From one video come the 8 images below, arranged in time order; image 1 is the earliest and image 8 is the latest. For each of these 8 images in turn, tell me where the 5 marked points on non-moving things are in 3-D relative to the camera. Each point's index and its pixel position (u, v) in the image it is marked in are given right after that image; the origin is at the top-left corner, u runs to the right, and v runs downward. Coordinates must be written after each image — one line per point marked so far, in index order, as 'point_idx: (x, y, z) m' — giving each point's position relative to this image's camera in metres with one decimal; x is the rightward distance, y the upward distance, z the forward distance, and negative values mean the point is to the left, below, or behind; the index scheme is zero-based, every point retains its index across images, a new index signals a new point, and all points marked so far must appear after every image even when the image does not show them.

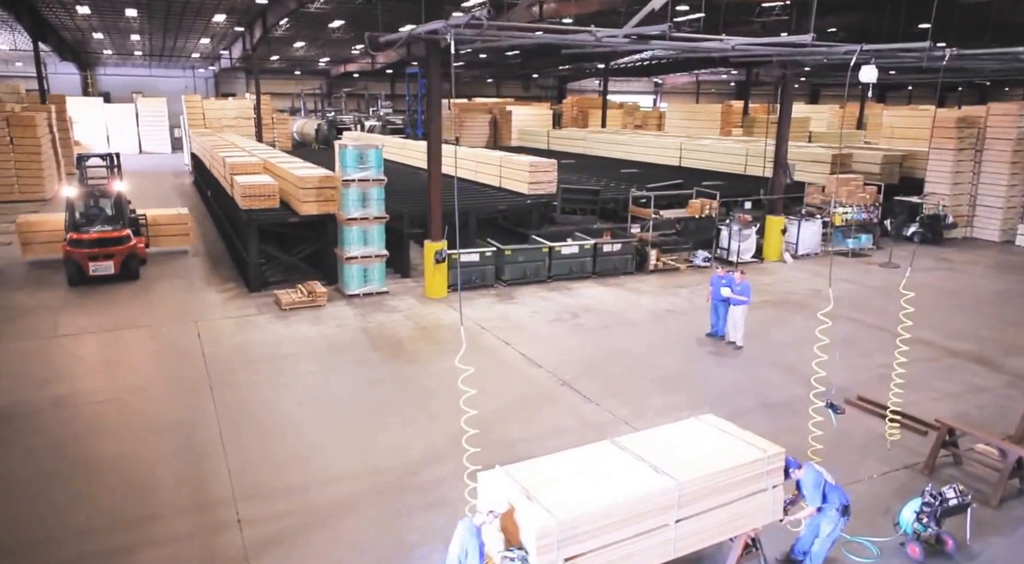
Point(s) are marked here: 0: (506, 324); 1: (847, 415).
0: (-0.1, -0.8, +11.8) m
1: (+4.3, -1.7, +8.5) m
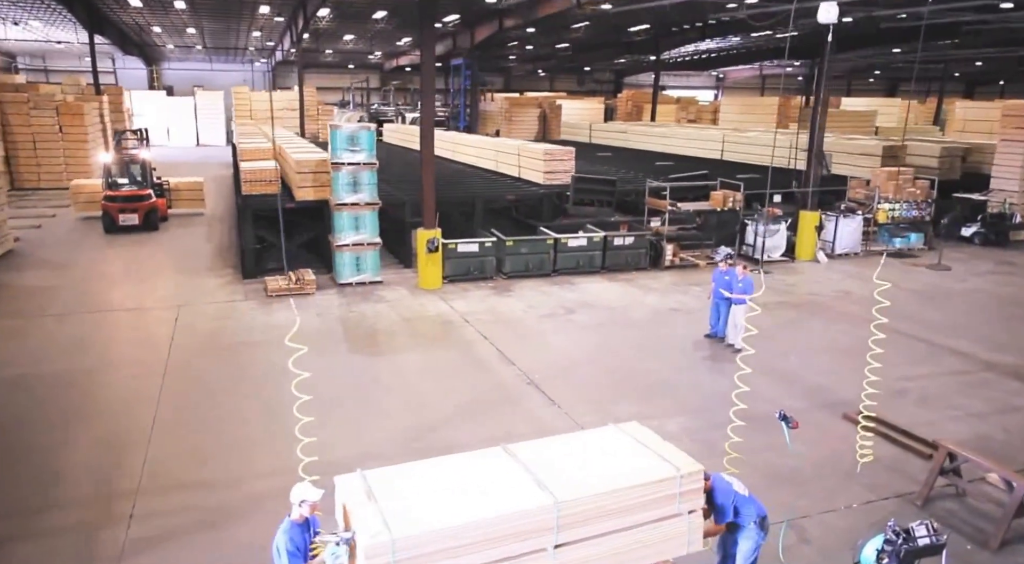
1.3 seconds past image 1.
0: (-0.3, -0.6, +11.2) m
1: (+3.8, -1.7, +7.5) m
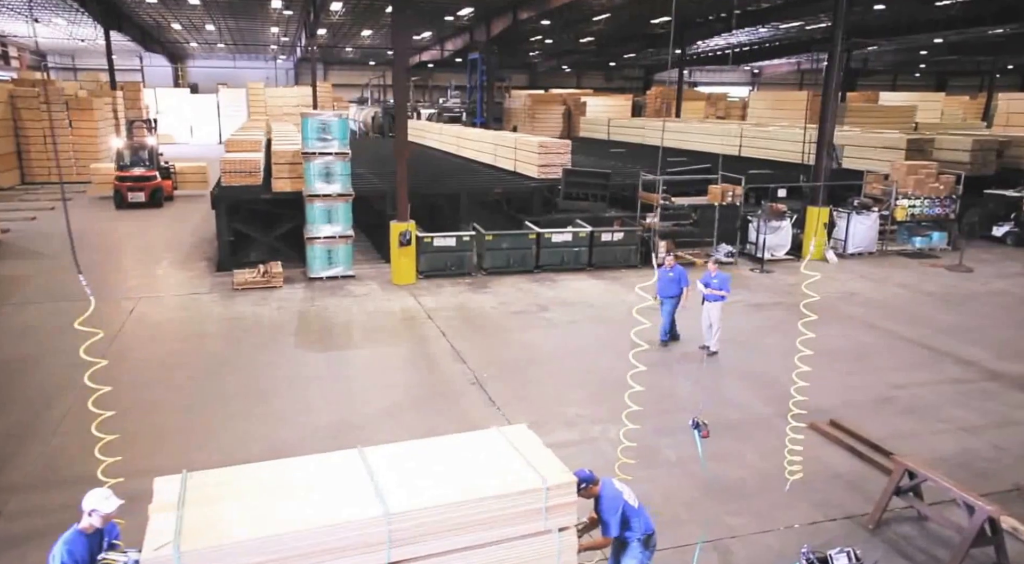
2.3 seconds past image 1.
0: (-0.9, -0.5, +10.6) m
1: (+3.0, -1.6, +6.8) m
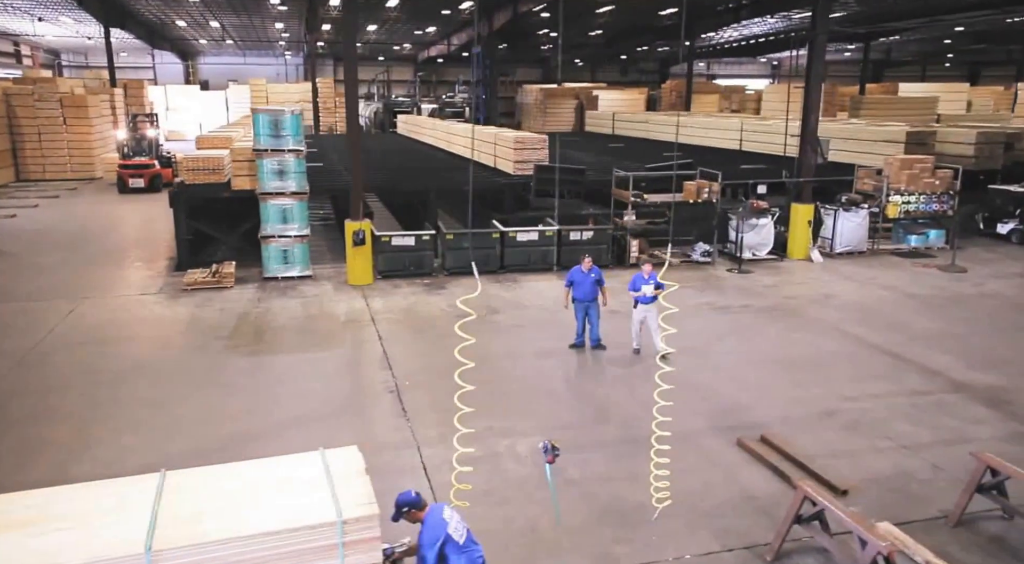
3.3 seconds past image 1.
0: (-1.7, -0.6, +10.3) m
1: (+2.1, -1.7, +6.3) m
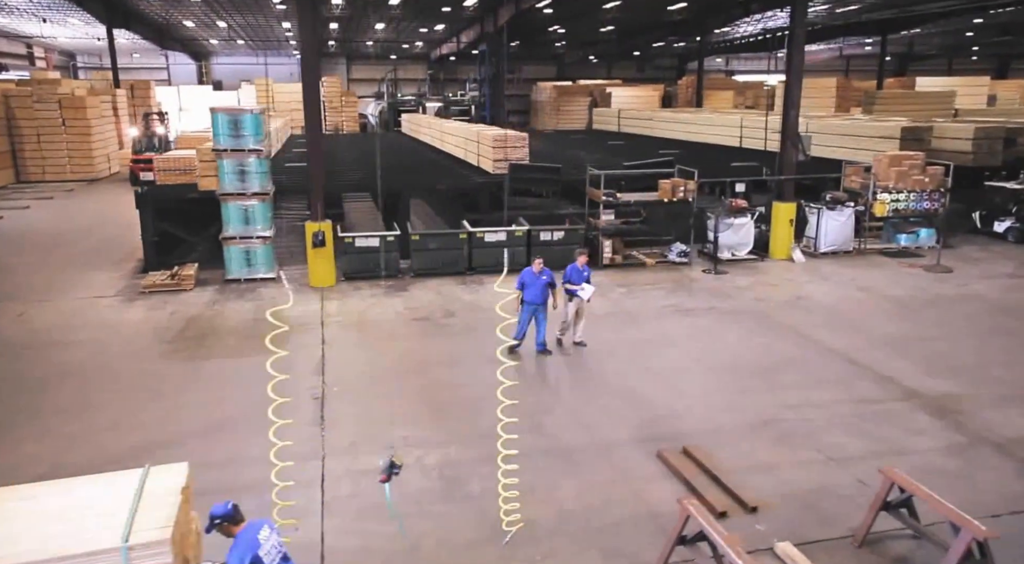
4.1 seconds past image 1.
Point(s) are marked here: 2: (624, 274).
0: (-2.4, -0.6, +10.1) m
1: (+1.2, -1.8, +6.0) m
2: (+2.1, +0.1, +12.4) m
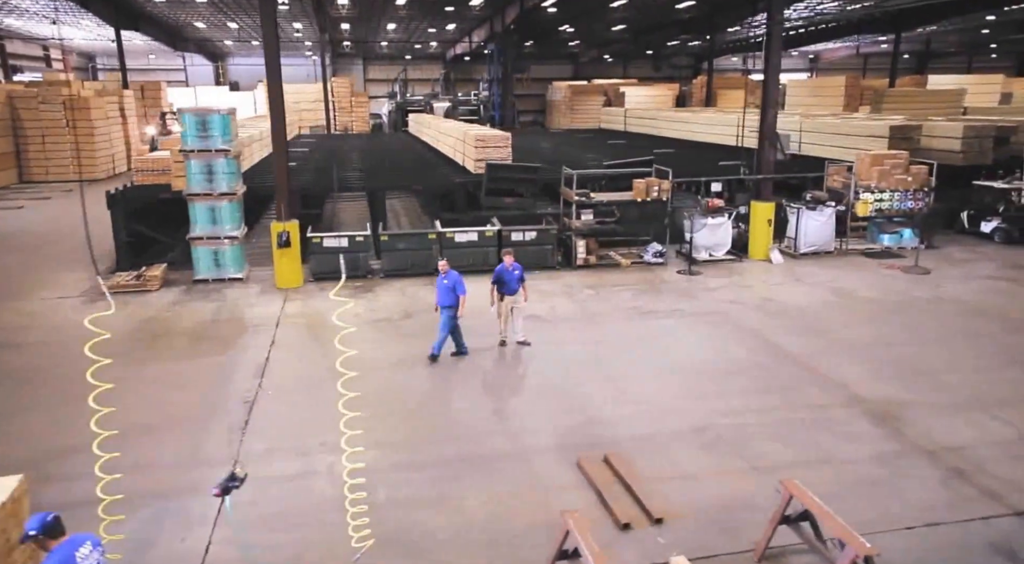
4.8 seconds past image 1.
0: (-3.0, -0.6, +10.1) m
1: (+0.4, -1.8, +5.9) m
2: (+1.5, +0.1, +12.3) m
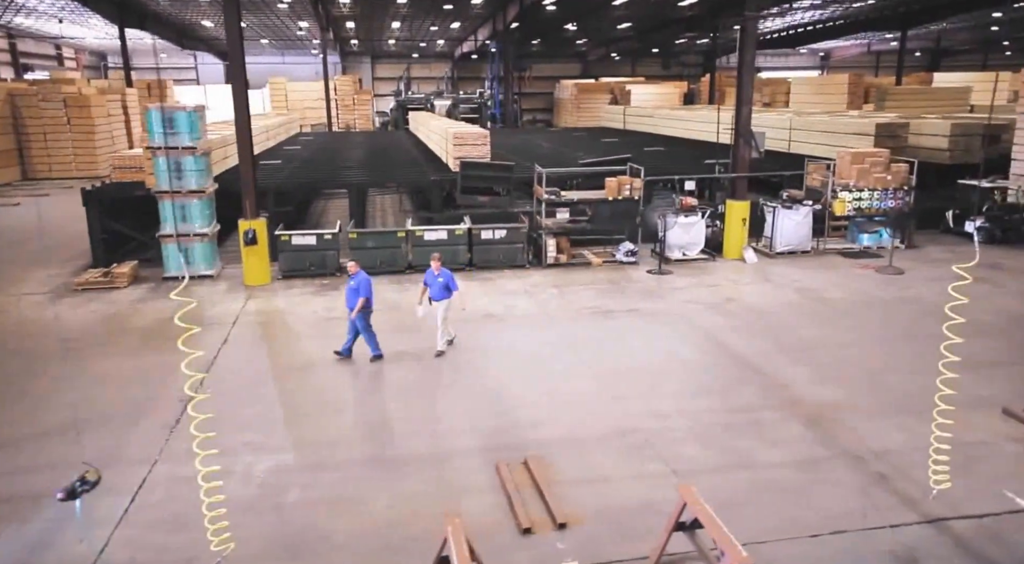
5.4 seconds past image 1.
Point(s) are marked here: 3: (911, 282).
0: (-3.7, -0.5, +10.1) m
1: (-0.4, -1.8, +5.8) m
2: (+1.0, +0.1, +12.1) m
3: (+6.5, 0.0, +10.8) m
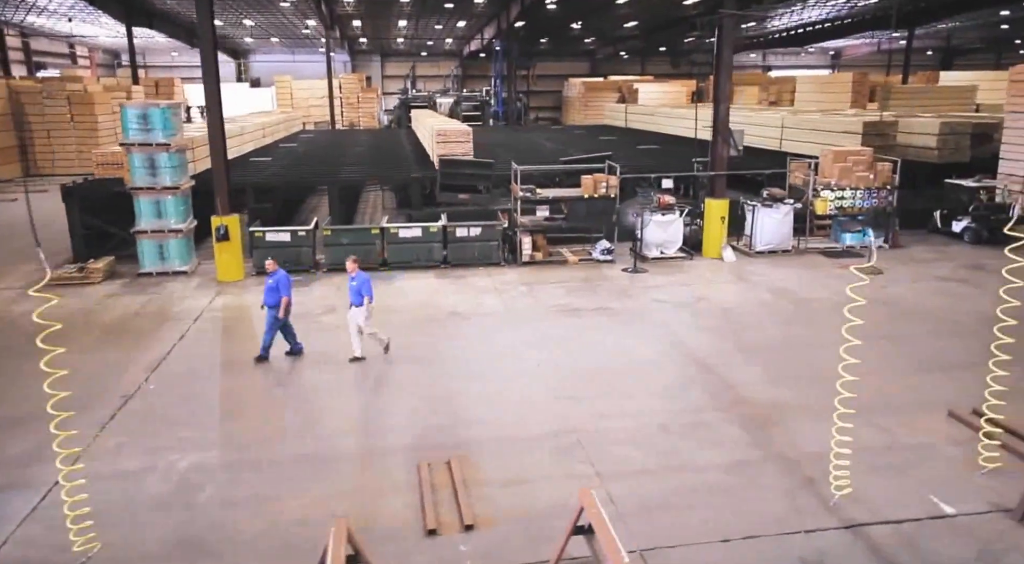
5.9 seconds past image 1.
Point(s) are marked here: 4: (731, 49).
0: (-4.2, -0.5, +10.1) m
1: (-1.0, -1.7, +5.7) m
2: (+0.5, +0.2, +12.0) m
3: (+6.0, 0.0, +10.6) m
4: (+4.0, +4.2, +11.9) m
